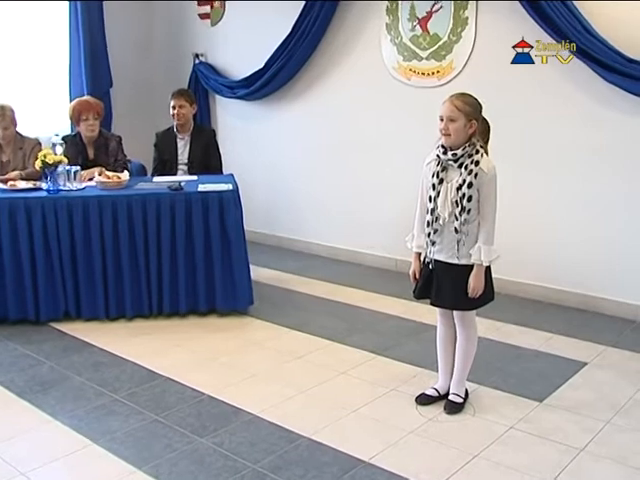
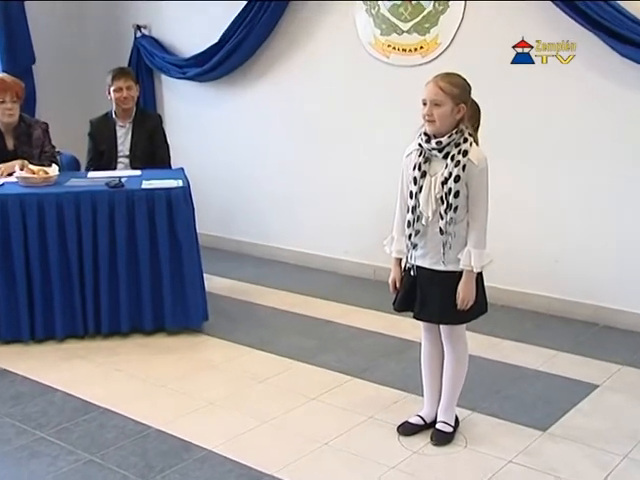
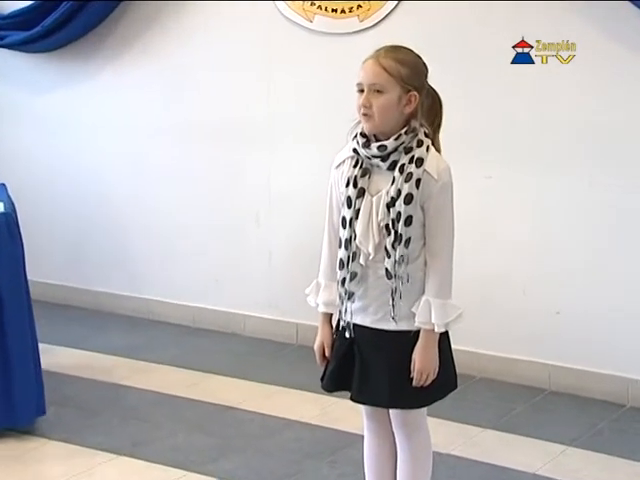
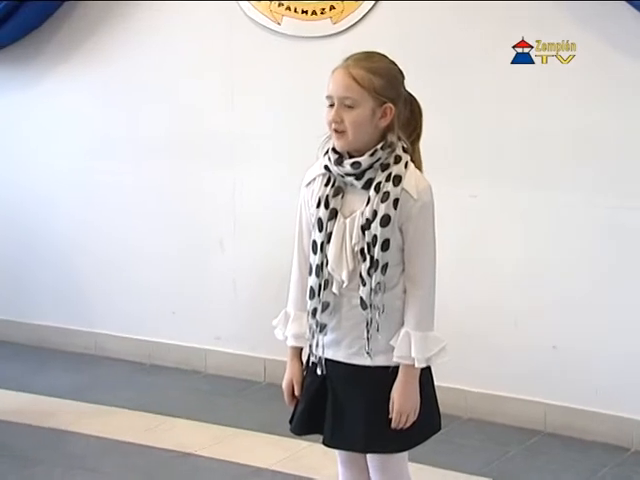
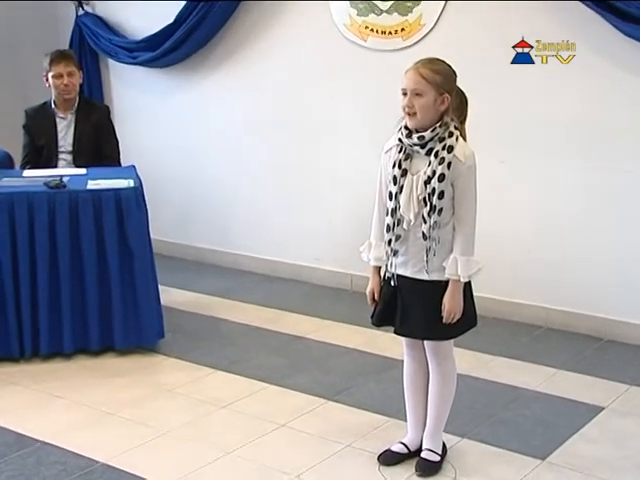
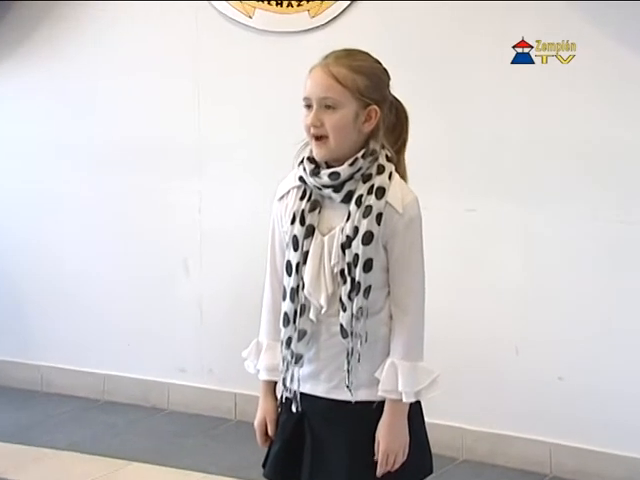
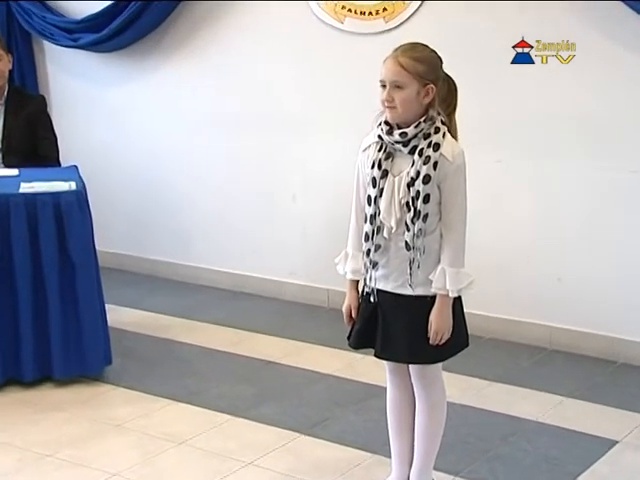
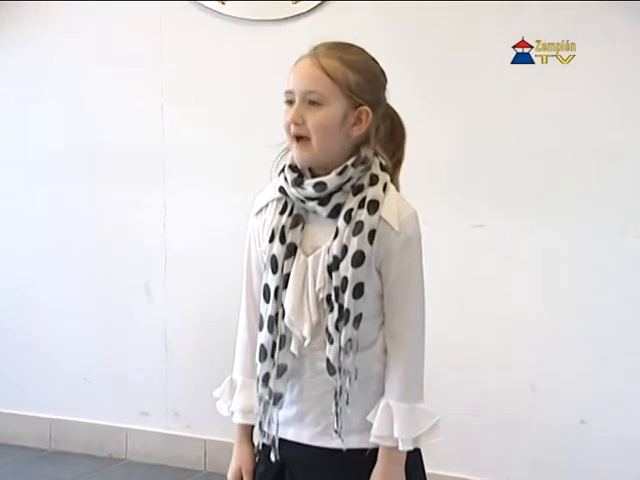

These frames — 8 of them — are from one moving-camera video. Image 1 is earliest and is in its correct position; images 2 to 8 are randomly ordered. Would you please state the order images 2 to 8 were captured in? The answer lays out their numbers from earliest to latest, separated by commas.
2, 5, 7, 3, 4, 6, 8
